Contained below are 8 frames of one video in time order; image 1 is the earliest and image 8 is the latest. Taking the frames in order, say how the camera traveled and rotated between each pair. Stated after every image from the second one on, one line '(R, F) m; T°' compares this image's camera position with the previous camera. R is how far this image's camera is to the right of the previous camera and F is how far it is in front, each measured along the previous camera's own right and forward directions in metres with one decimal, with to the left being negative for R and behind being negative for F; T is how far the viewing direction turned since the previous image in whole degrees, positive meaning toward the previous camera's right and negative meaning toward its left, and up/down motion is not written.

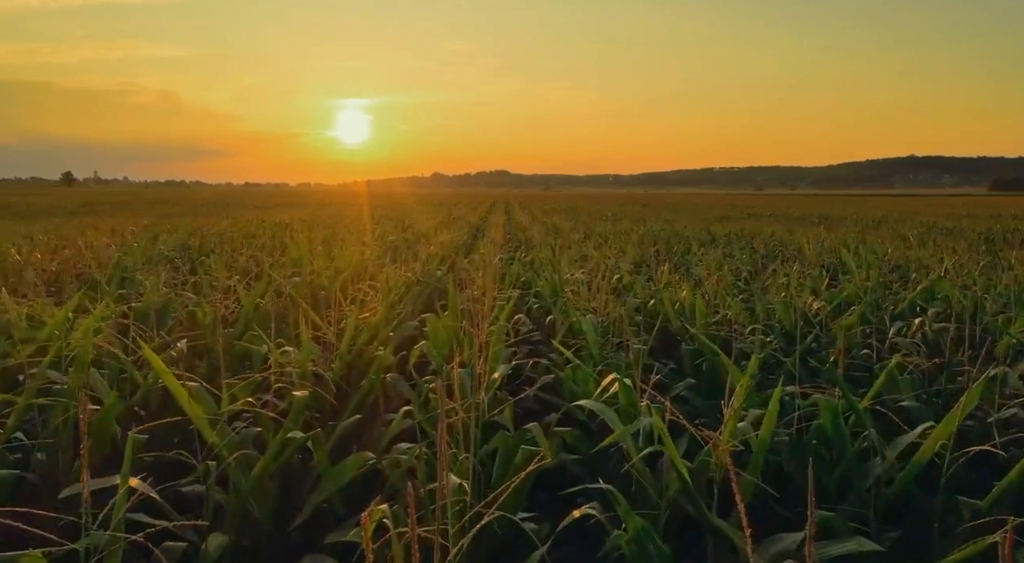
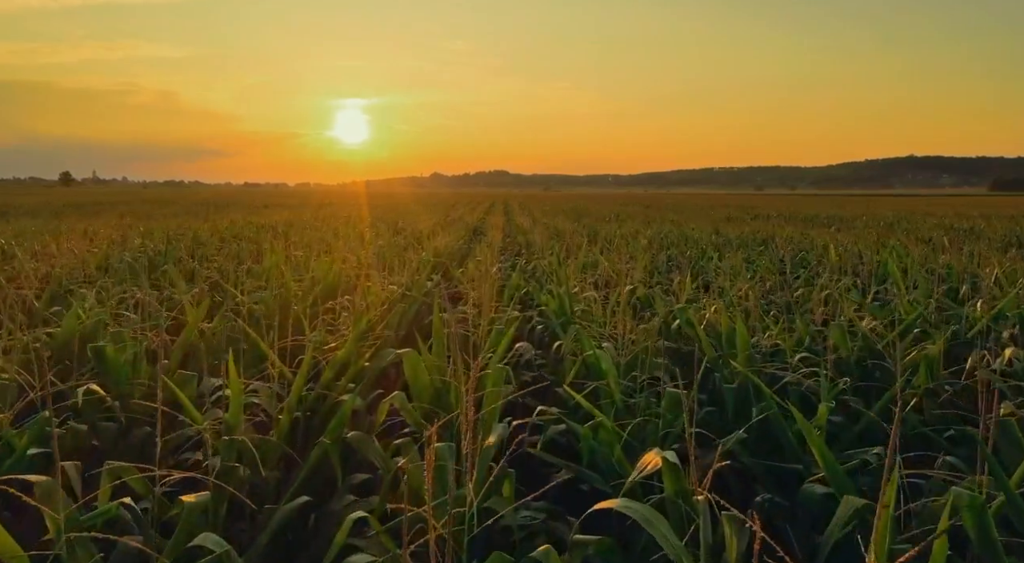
(0.0, +0.7) m; 0°
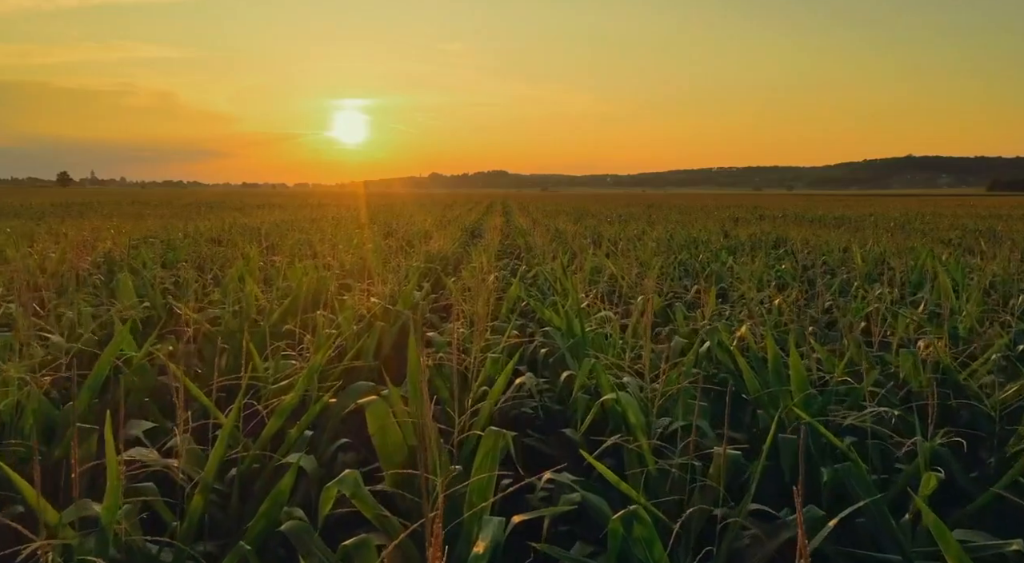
(0.0, +0.6) m; 0°
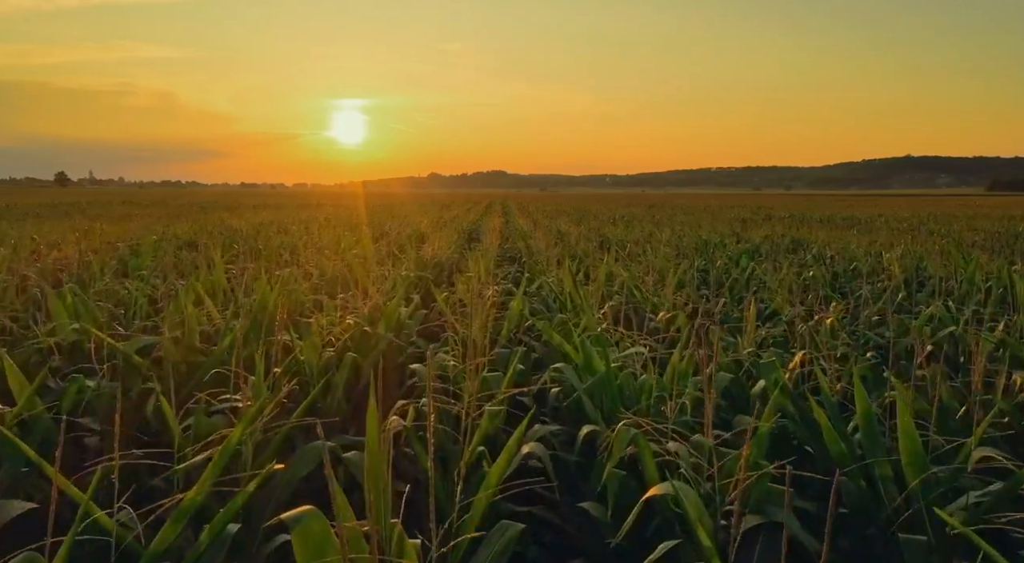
(0.0, +0.7) m; 0°
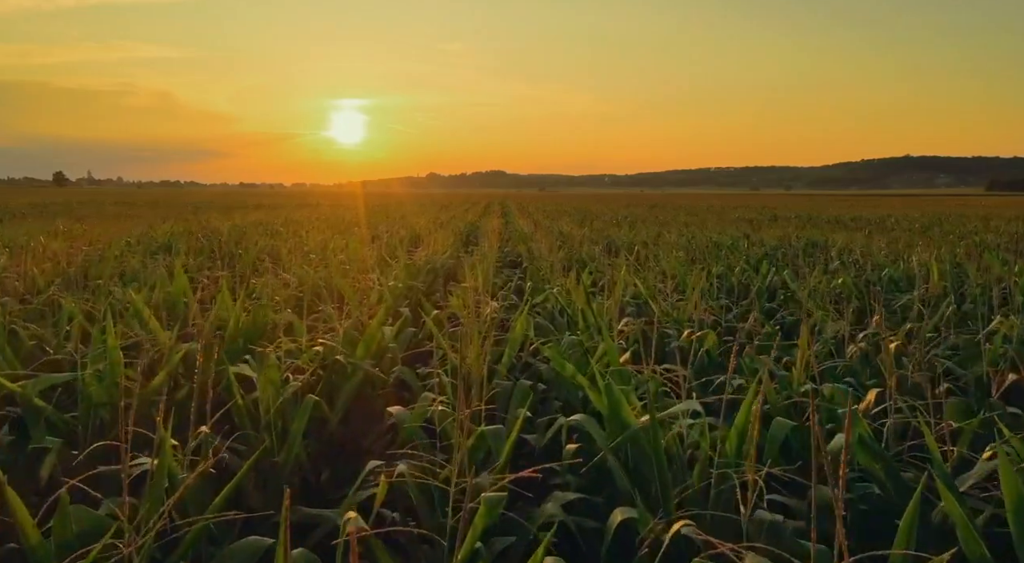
(0.0, +0.6) m; 0°
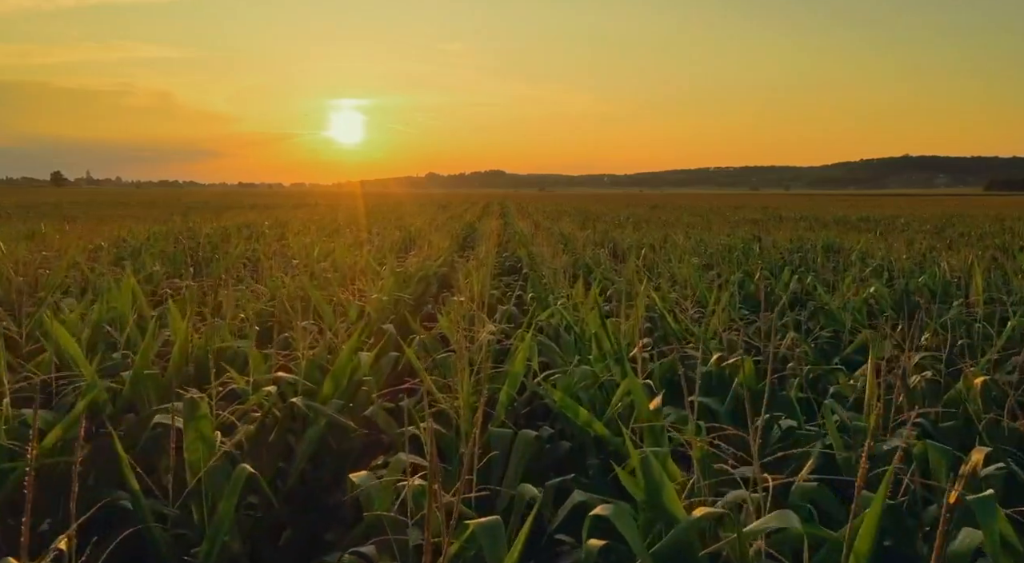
(0.0, +0.6) m; 0°
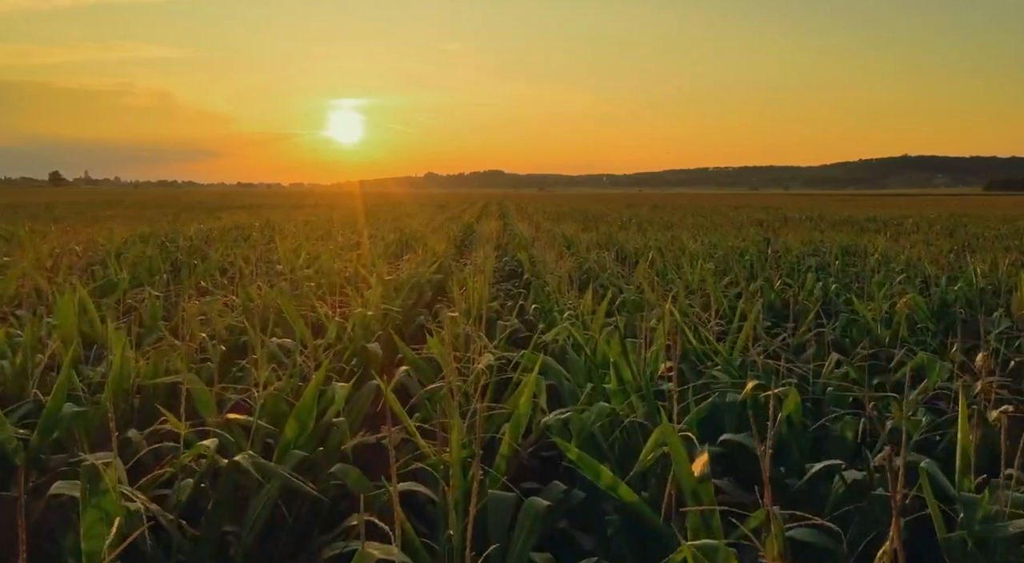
(0.0, +0.5) m; 0°
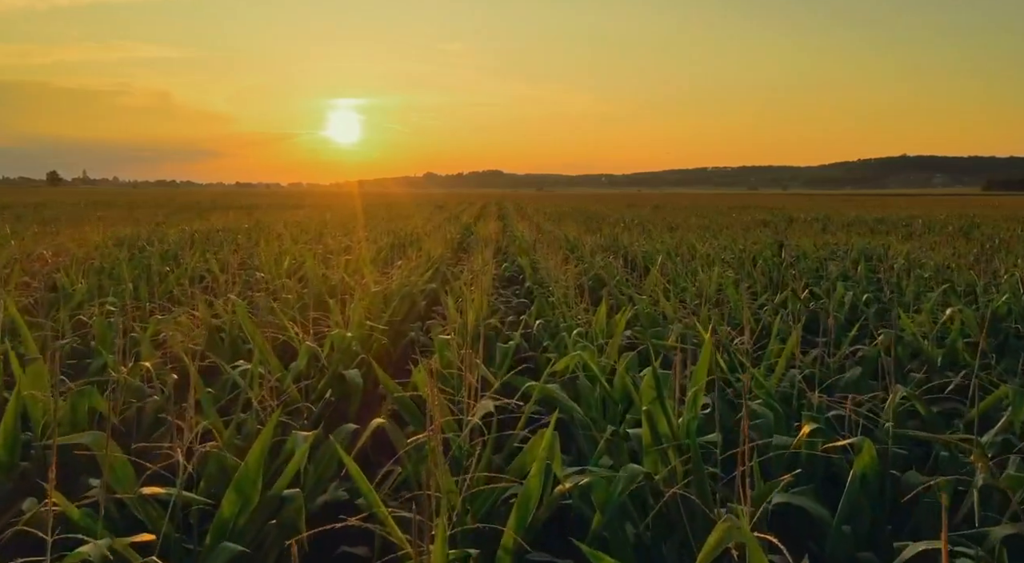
(0.0, +0.5) m; 0°
